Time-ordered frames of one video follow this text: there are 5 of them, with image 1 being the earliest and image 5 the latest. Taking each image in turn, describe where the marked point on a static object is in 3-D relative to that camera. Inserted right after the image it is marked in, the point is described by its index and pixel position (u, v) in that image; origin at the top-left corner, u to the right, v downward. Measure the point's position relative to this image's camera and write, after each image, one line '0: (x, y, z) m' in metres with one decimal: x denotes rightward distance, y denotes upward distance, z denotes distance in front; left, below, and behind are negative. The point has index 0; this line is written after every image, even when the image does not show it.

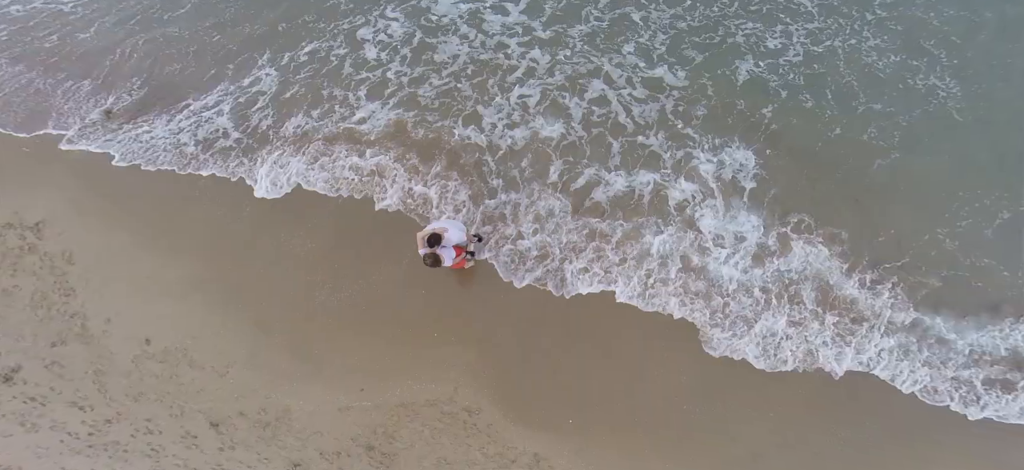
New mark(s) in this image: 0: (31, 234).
0: (-9.5, 0.0, +10.9) m
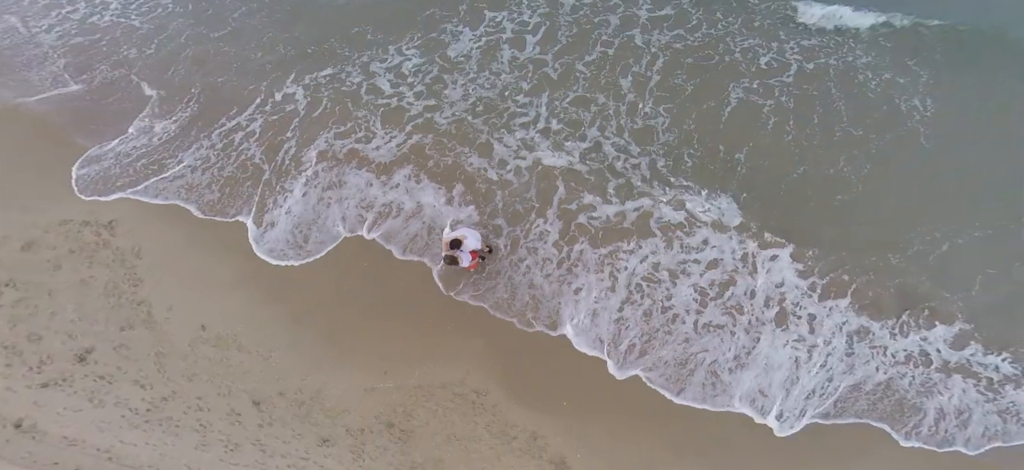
0: (-9.3, +0.1, +12.7) m
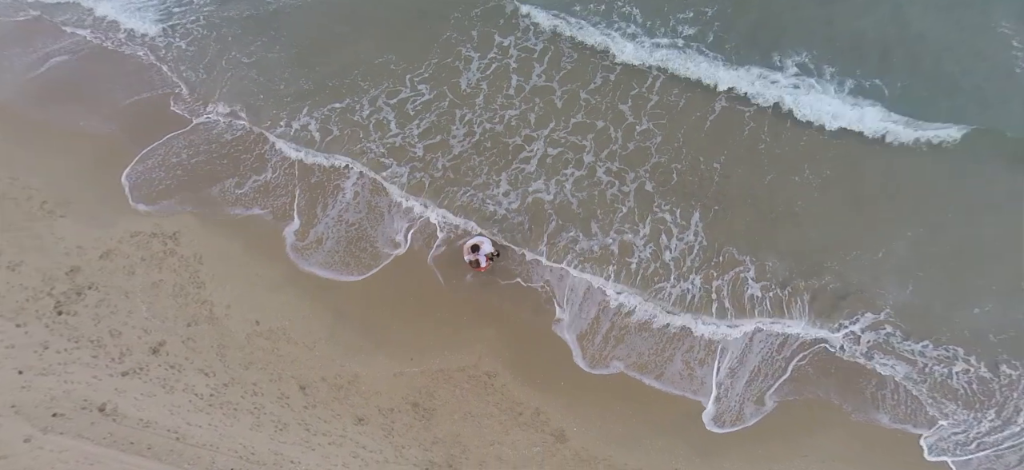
0: (-9.0, -0.2, +14.8) m
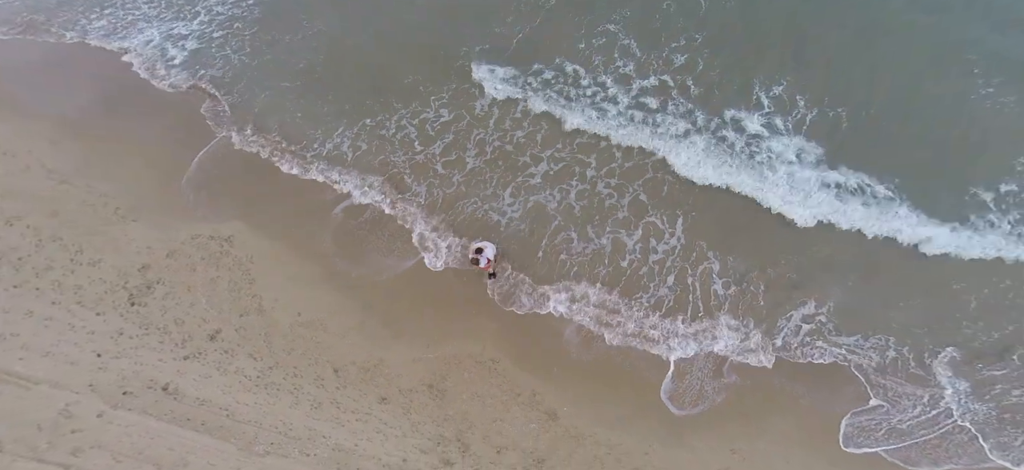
0: (-8.8, -0.2, +17.3) m
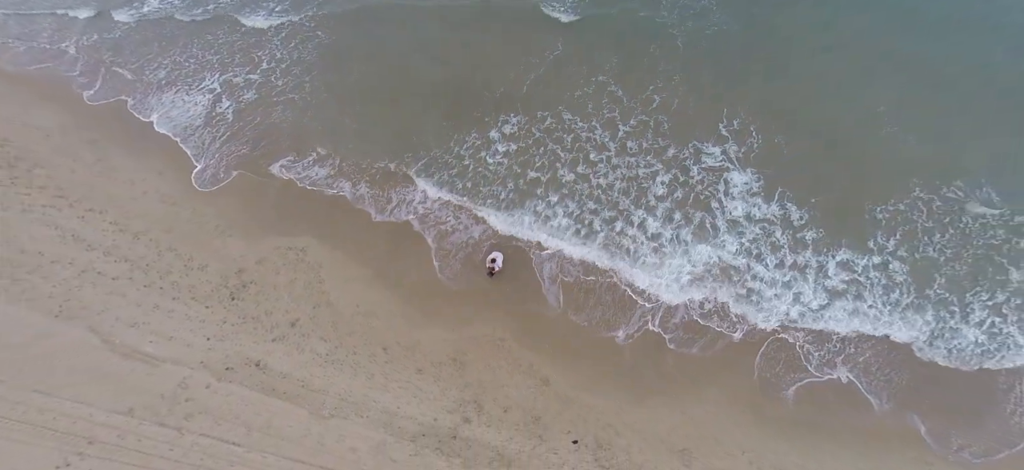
0: (-8.3, -0.7, +22.5) m
